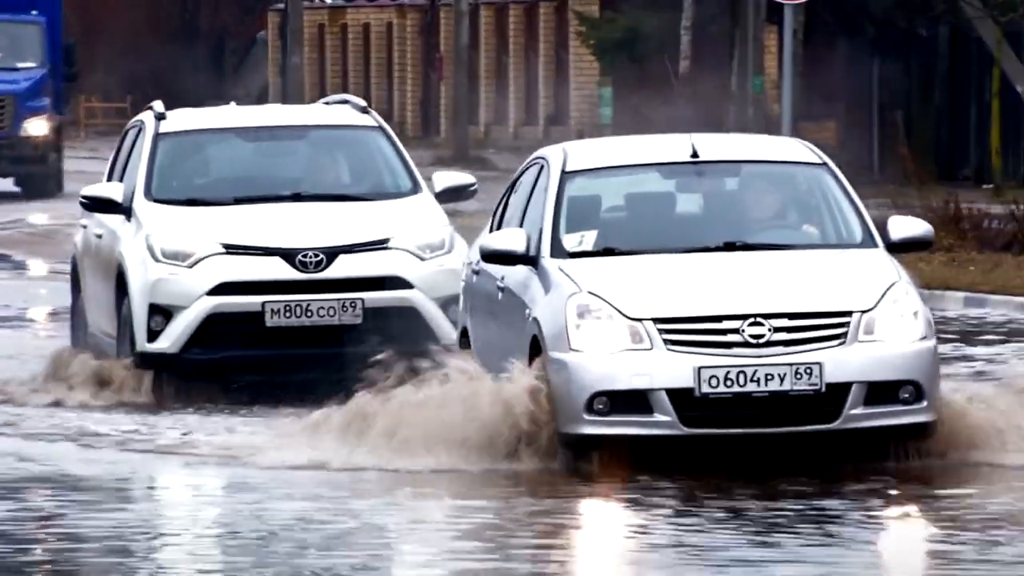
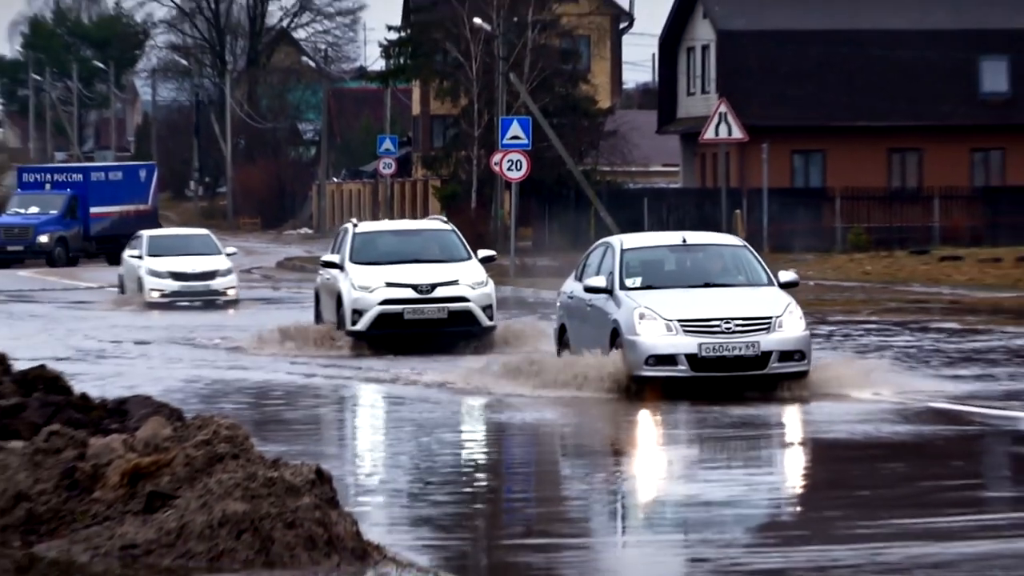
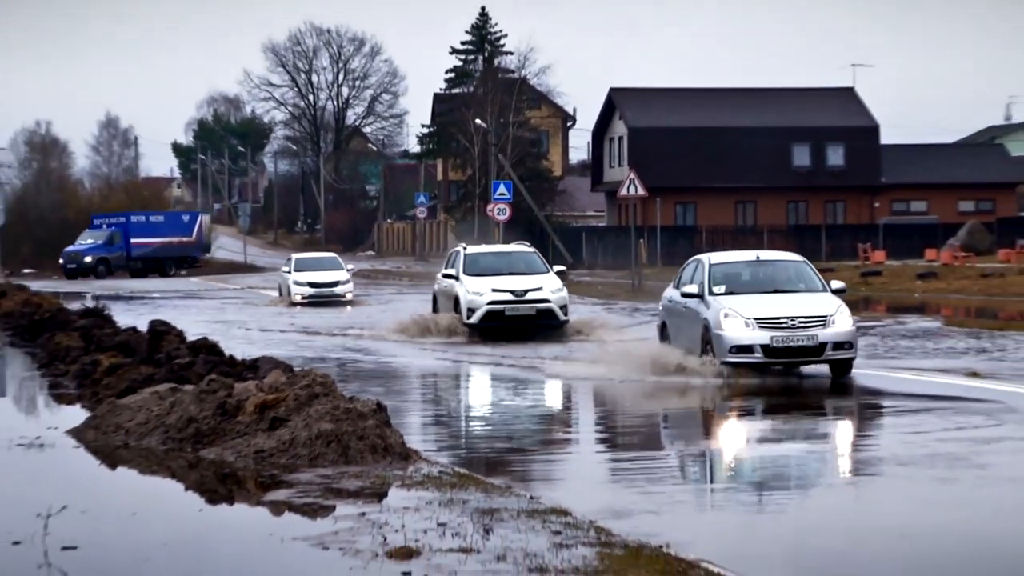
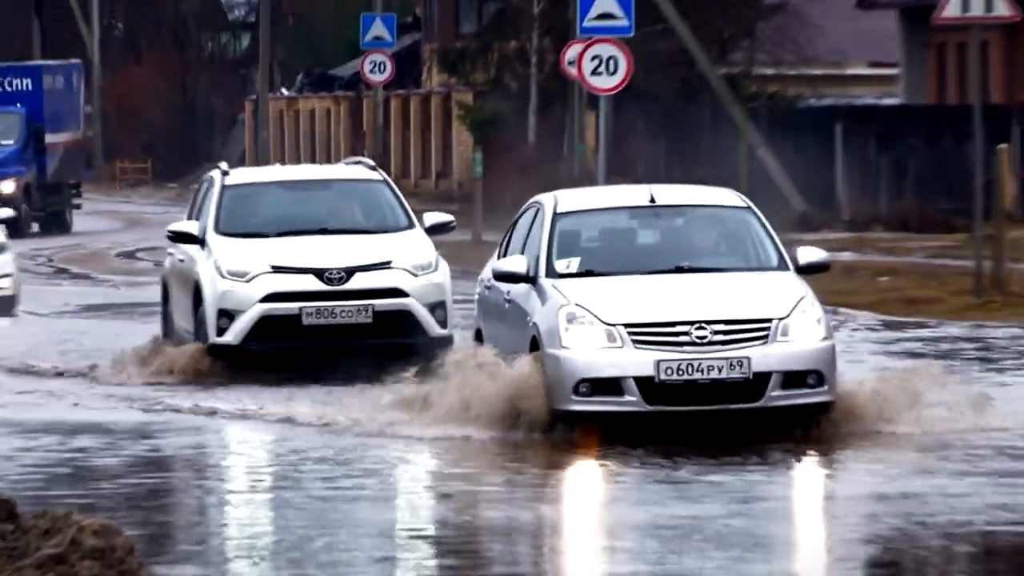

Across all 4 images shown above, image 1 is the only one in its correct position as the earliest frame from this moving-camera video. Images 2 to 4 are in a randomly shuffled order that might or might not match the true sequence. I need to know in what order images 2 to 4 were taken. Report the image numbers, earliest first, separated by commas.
4, 2, 3
